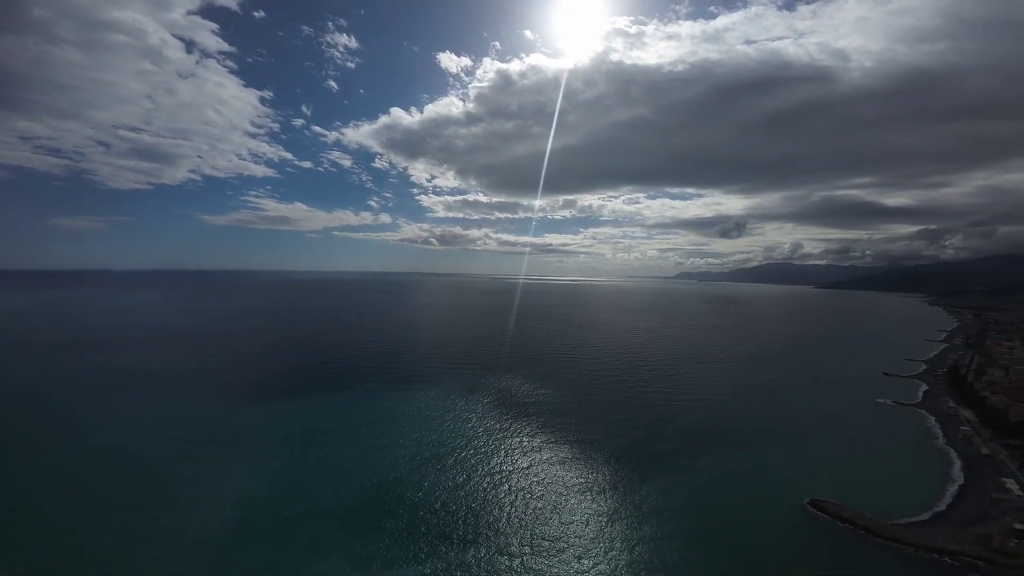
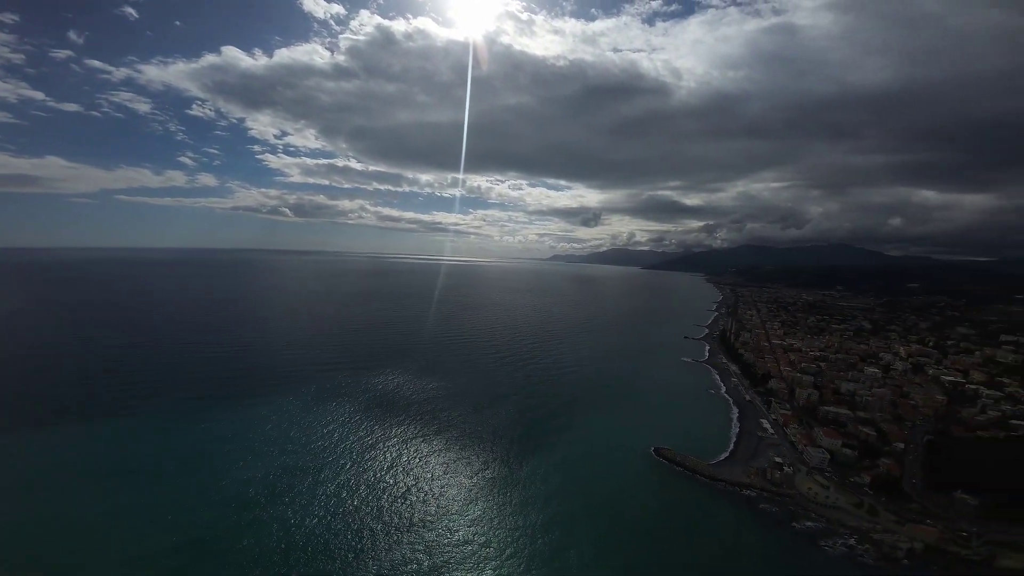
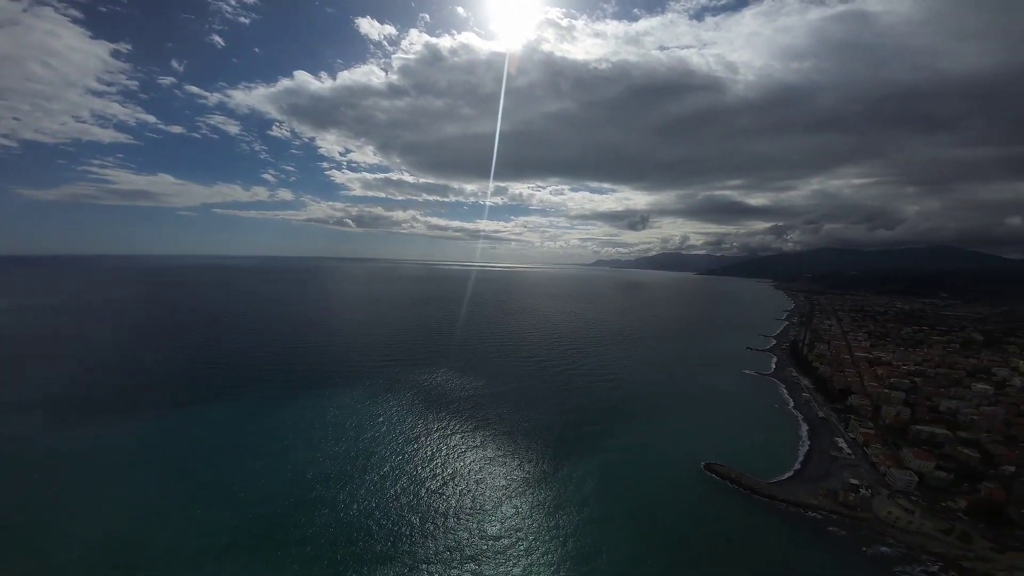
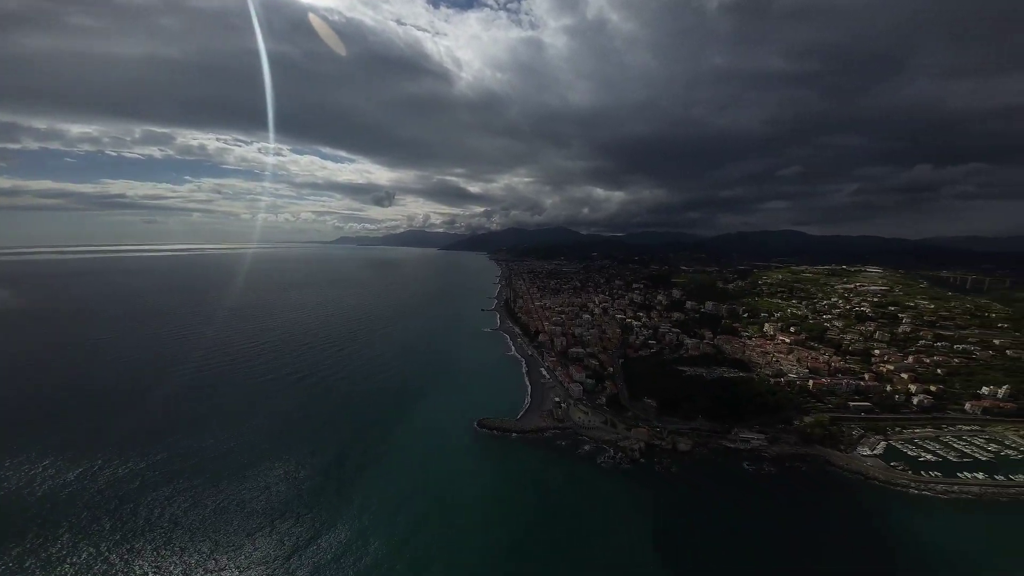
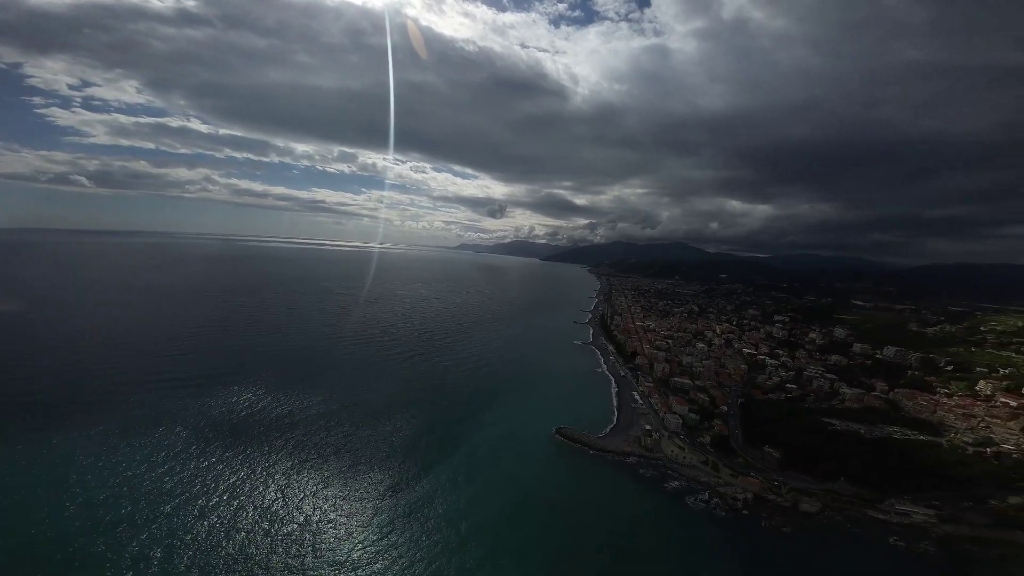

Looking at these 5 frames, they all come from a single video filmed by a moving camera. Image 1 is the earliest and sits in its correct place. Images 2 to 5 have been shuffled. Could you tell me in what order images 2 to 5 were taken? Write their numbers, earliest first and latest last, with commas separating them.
3, 2, 5, 4
